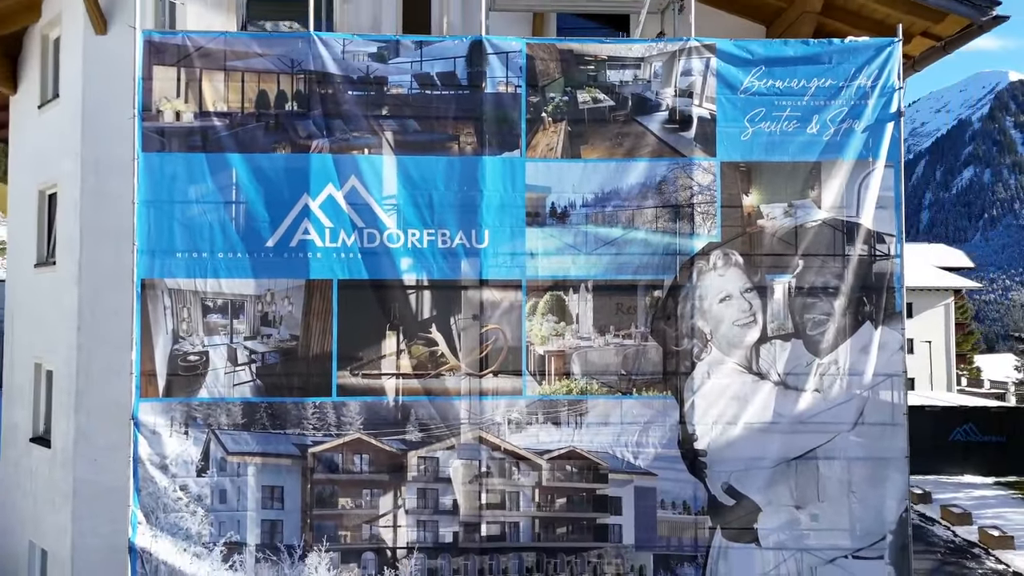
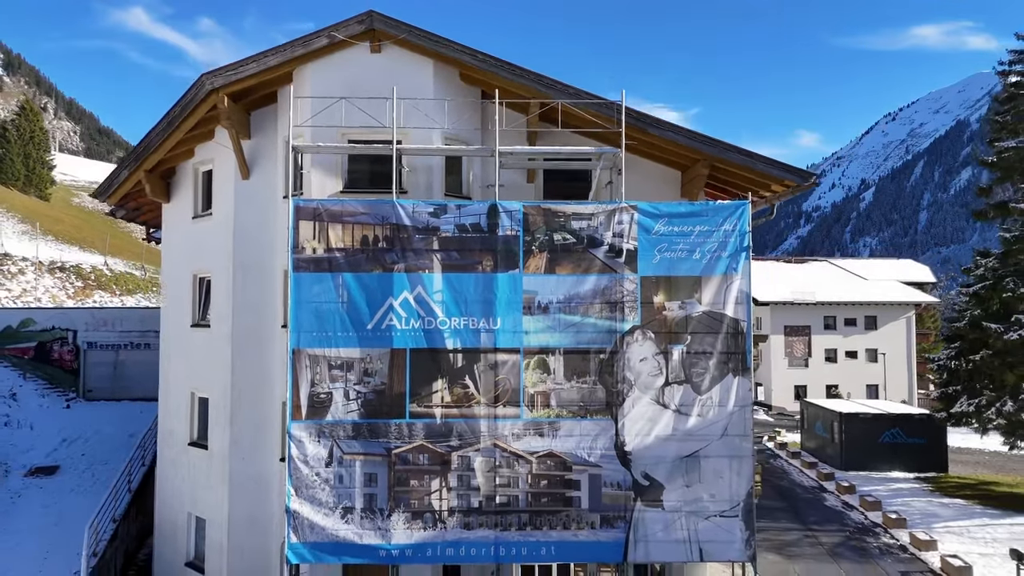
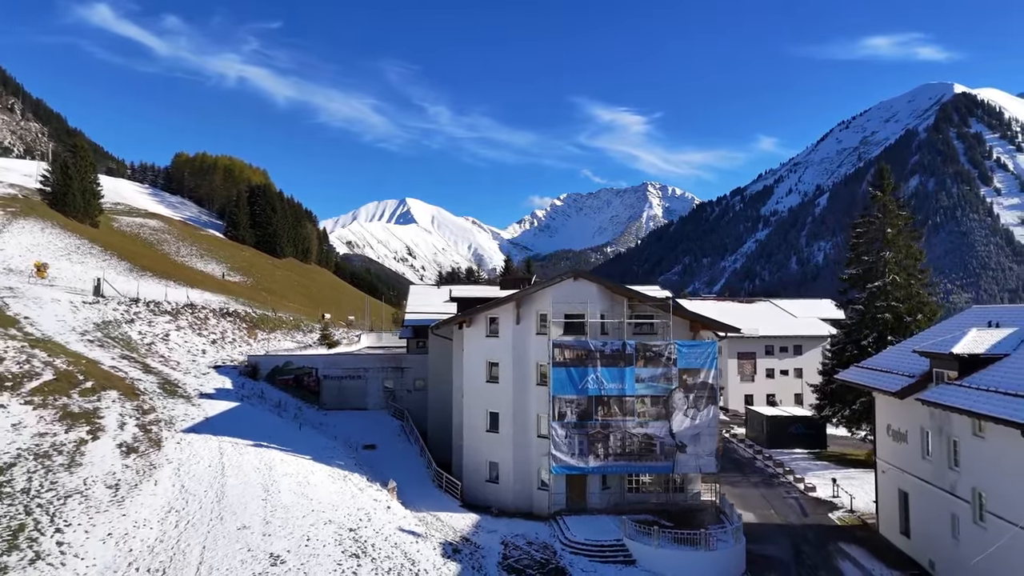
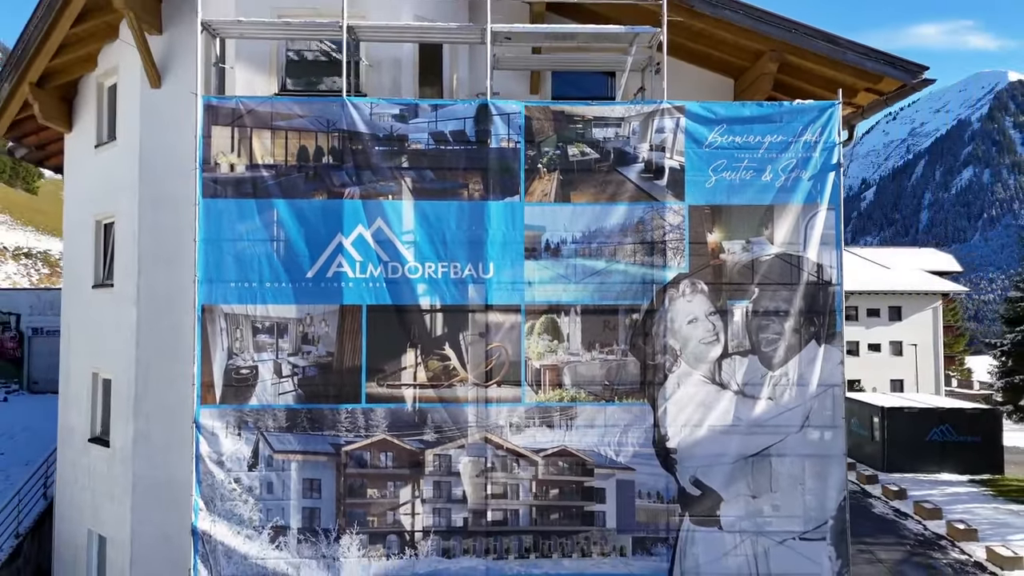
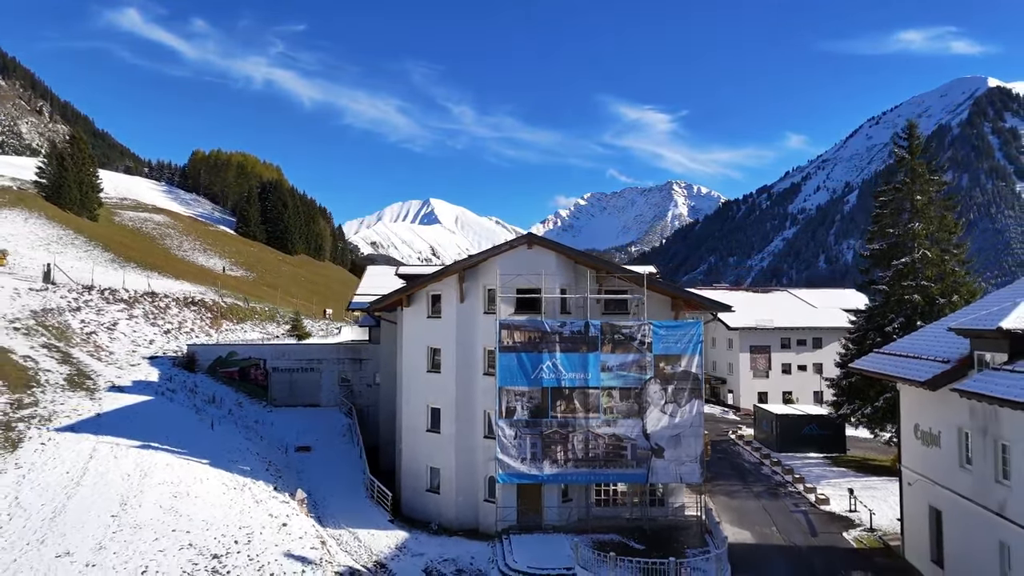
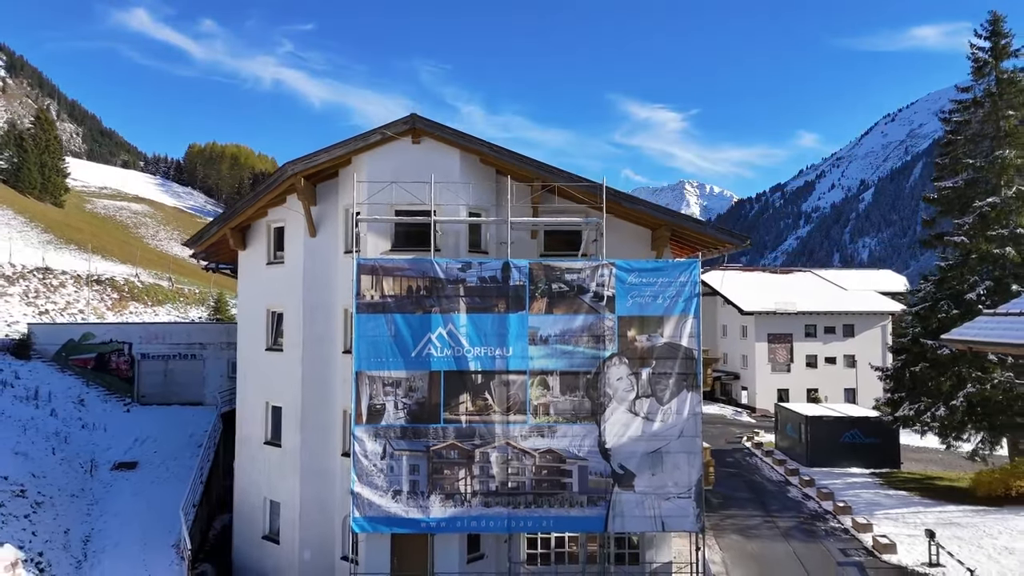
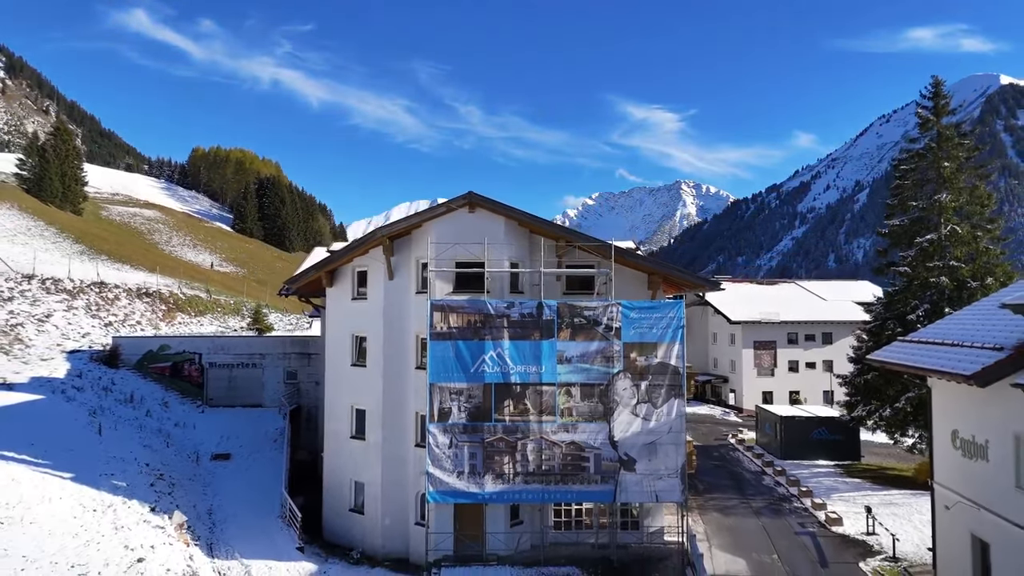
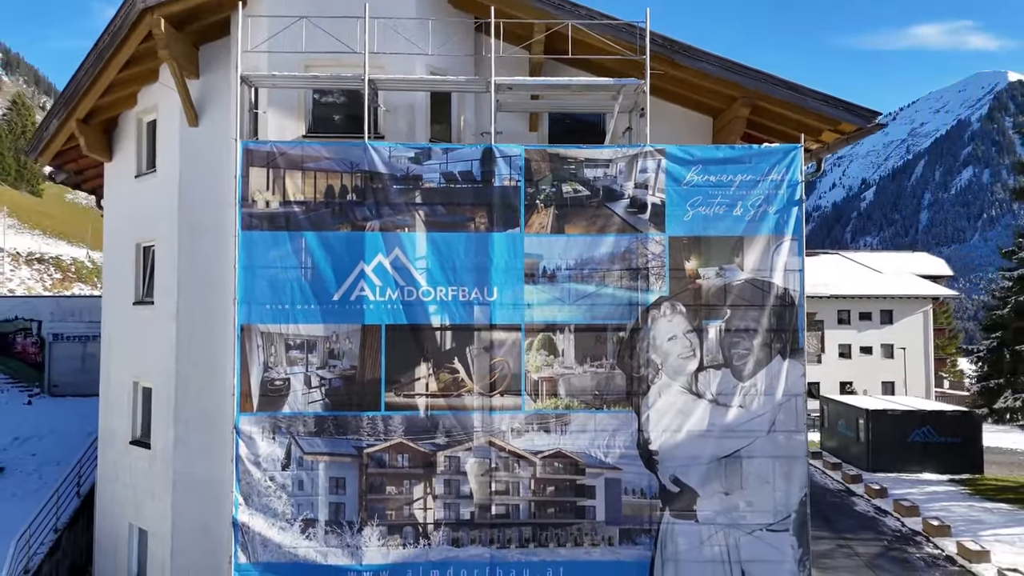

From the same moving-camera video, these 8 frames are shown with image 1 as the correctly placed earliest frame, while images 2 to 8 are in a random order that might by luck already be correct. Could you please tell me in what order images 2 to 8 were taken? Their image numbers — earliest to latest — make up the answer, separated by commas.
4, 8, 2, 6, 7, 5, 3
